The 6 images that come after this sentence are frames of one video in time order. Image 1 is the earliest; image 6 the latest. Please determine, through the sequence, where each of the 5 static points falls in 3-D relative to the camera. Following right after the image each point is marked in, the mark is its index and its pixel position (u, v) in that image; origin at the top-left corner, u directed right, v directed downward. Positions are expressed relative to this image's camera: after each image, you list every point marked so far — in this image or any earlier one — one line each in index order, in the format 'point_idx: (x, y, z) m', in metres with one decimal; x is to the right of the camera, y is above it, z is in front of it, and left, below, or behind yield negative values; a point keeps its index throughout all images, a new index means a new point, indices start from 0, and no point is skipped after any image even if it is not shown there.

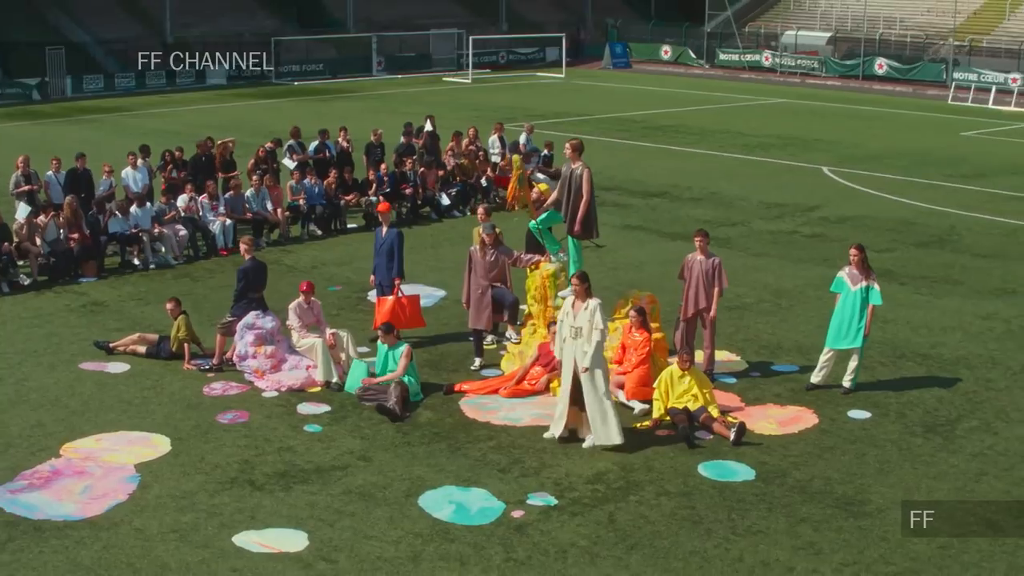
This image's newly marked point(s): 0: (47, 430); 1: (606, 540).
0: (-4.3, -1.3, +13.1) m
1: (+0.8, -1.9, +10.8) m
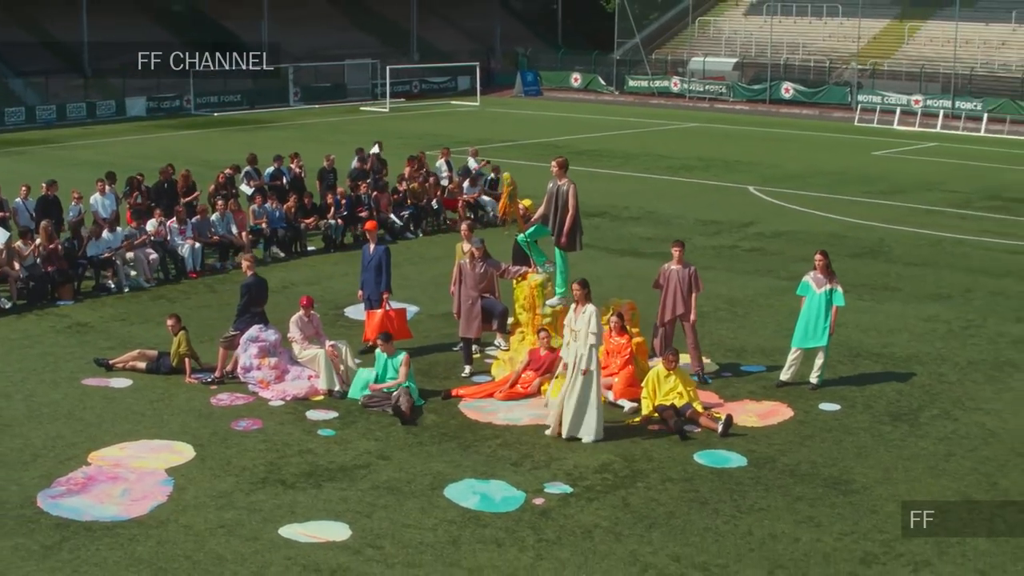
0: (-4.3, -1.5, +13.6) m
1: (+1.0, -1.9, +11.7) m
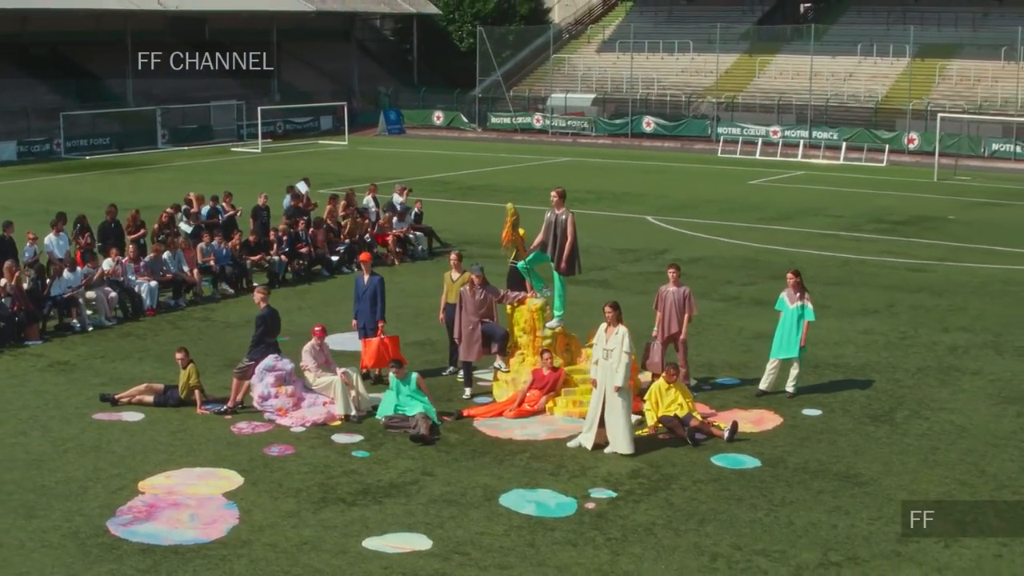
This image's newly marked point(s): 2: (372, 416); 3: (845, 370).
0: (-4.0, -1.8, +14.0) m
1: (+1.5, -2.0, +12.6) m
2: (-1.6, -1.4, +15.9) m
3: (+4.3, -1.1, +18.6) m
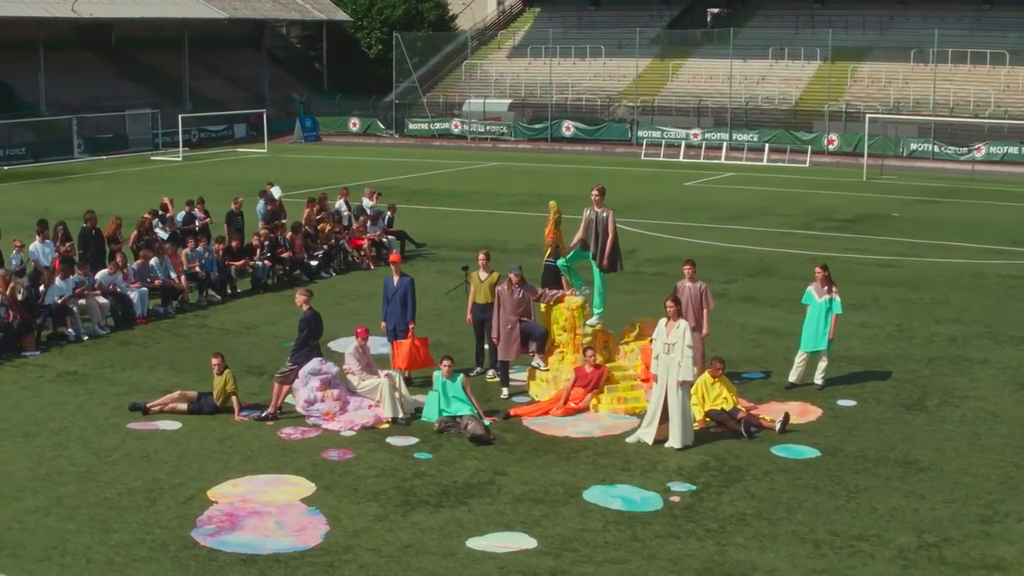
0: (-3.3, -1.9, +13.6) m
1: (+2.3, -2.0, +12.8) m
2: (-1.1, -1.4, +15.8) m
3: (+4.6, -1.0, +18.9) m
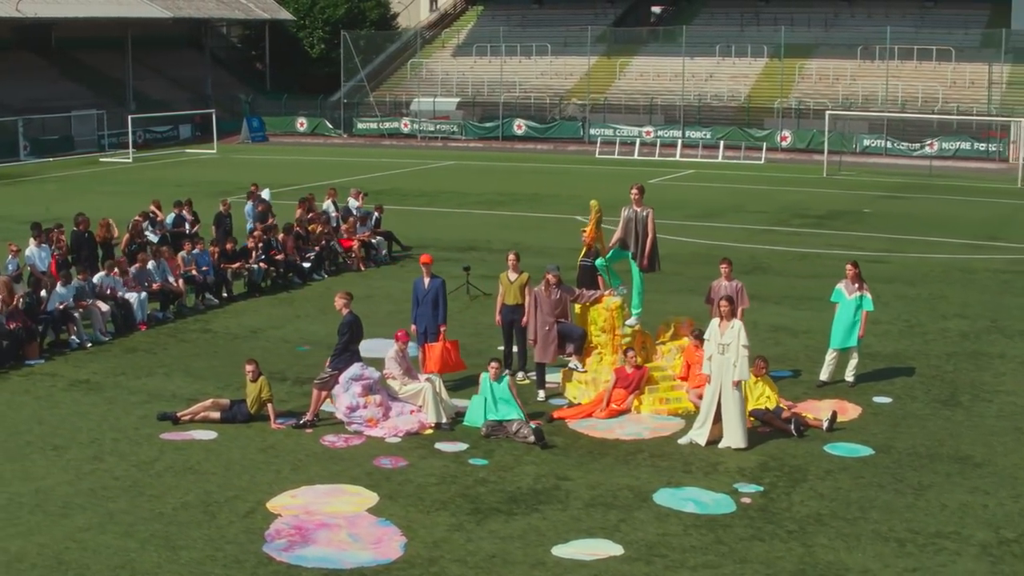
0: (-2.7, -1.9, +13.2) m
1: (+2.9, -2.0, +12.7) m
2: (-0.6, -1.5, +15.5) m
3: (+4.9, -0.9, +19.0) m
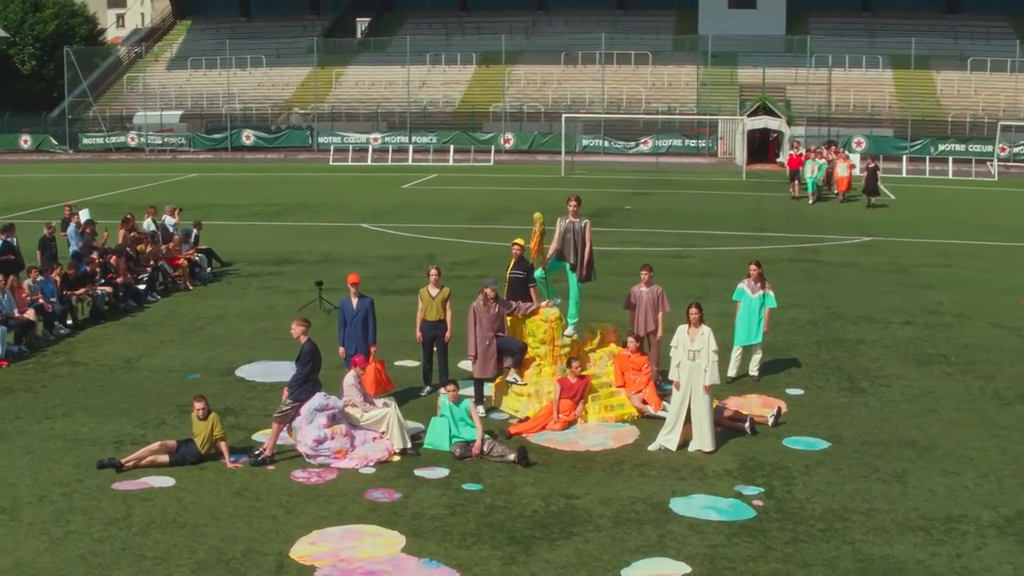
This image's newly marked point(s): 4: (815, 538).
0: (-2.5, -2.2, +12.5) m
1: (+3.1, -2.0, +13.3) m
2: (-1.0, -1.7, +15.2) m
3: (+3.5, -0.9, +19.8) m
4: (+2.6, -2.1, +12.3) m
